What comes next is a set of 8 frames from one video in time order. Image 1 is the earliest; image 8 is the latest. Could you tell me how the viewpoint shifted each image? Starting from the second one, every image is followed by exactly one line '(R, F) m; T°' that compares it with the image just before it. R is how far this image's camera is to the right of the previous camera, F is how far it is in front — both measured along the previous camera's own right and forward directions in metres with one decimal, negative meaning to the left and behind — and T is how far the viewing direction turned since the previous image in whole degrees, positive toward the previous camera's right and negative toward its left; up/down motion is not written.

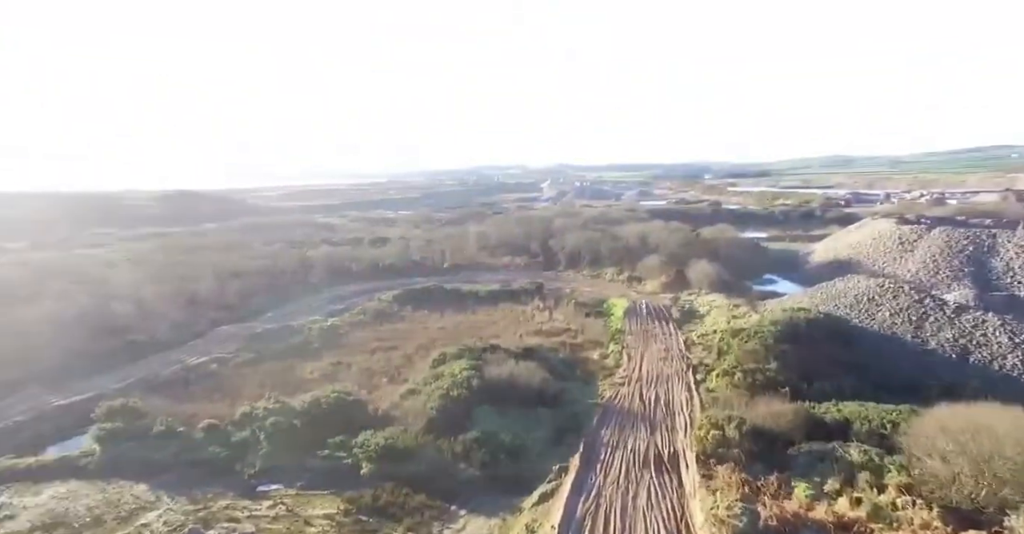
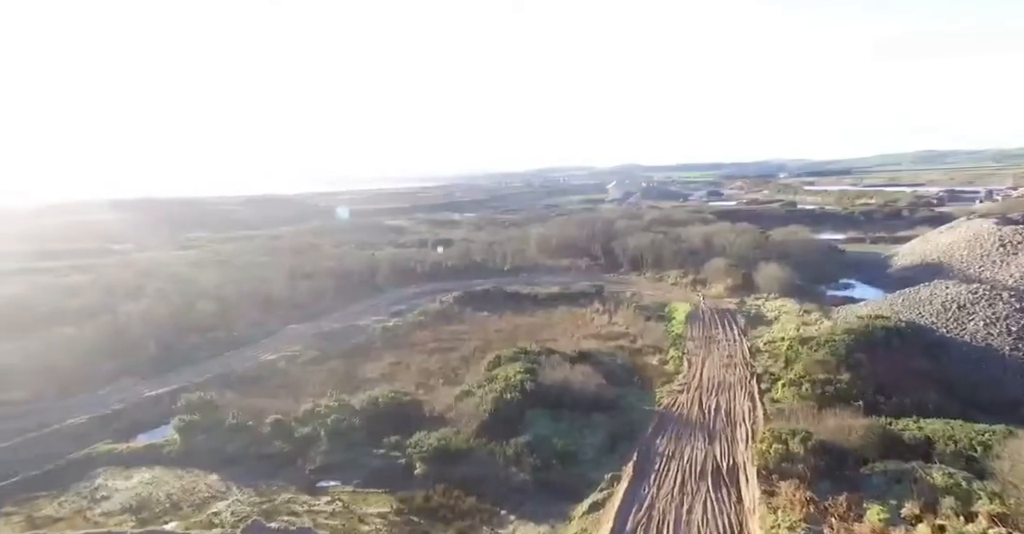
(+0.1, +0.3) m; -5°
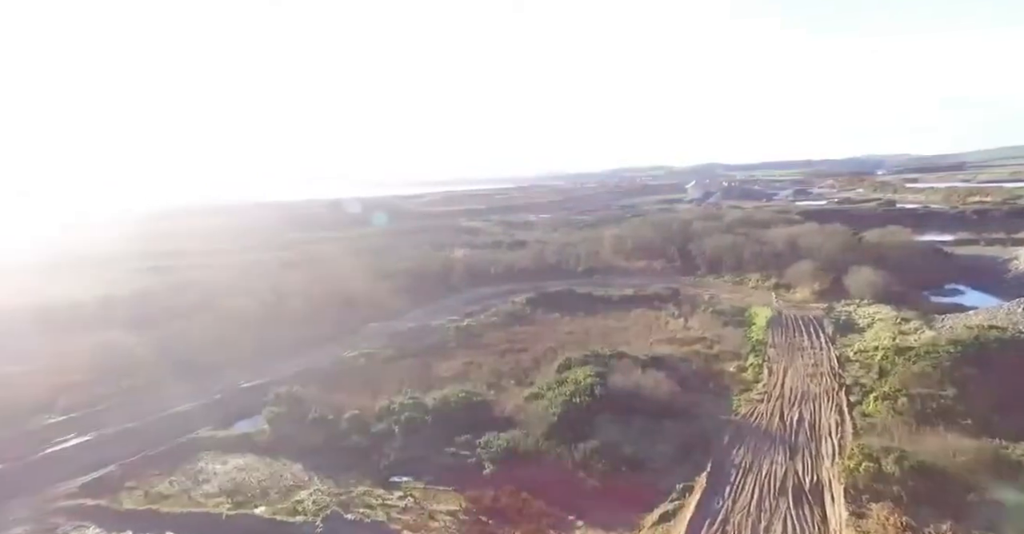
(0.0, +0.2) m; -6°
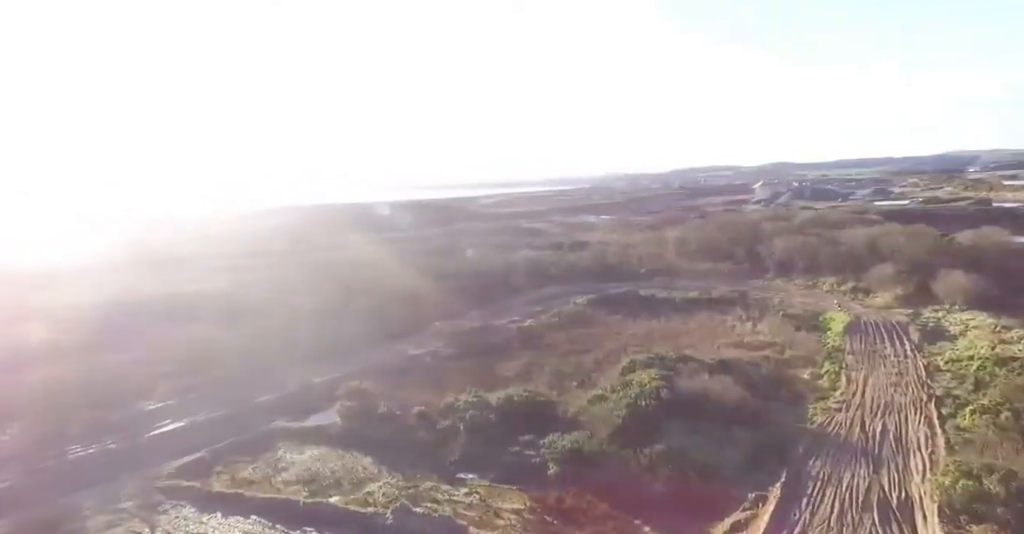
(-0.1, 0.0) m; -5°
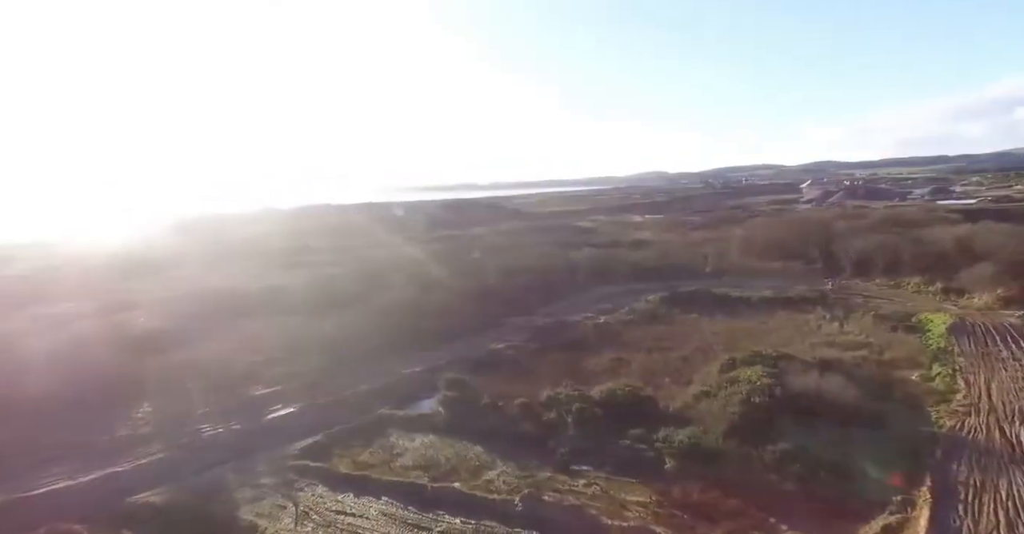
(-0.9, 0.0) m; -5°
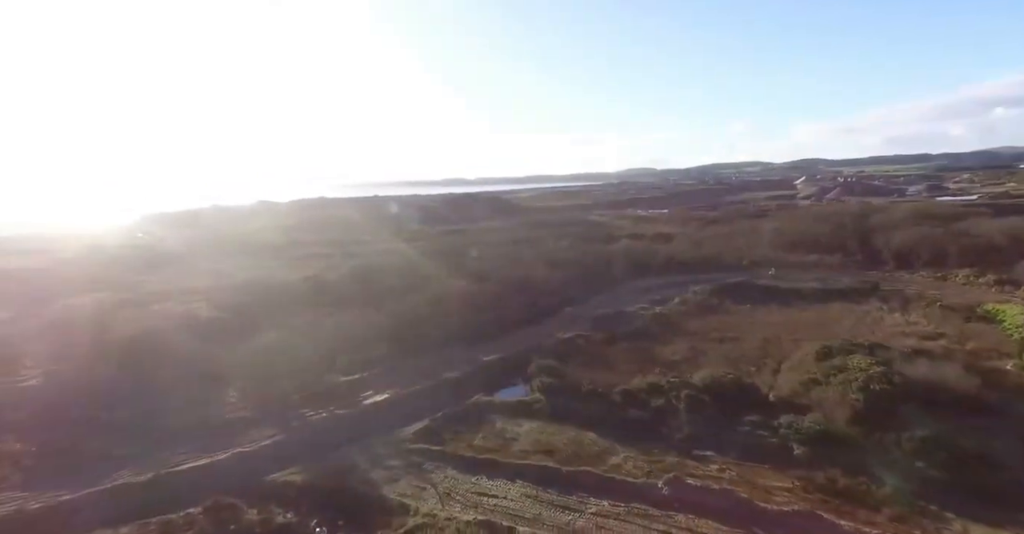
(-1.5, +0.1) m; -2°
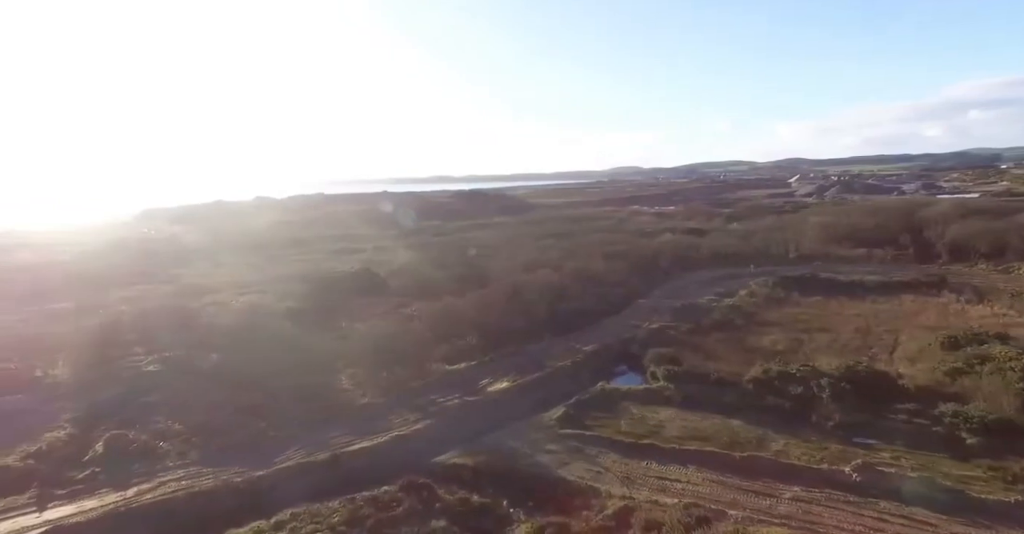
(-1.9, +0.1) m; -3°
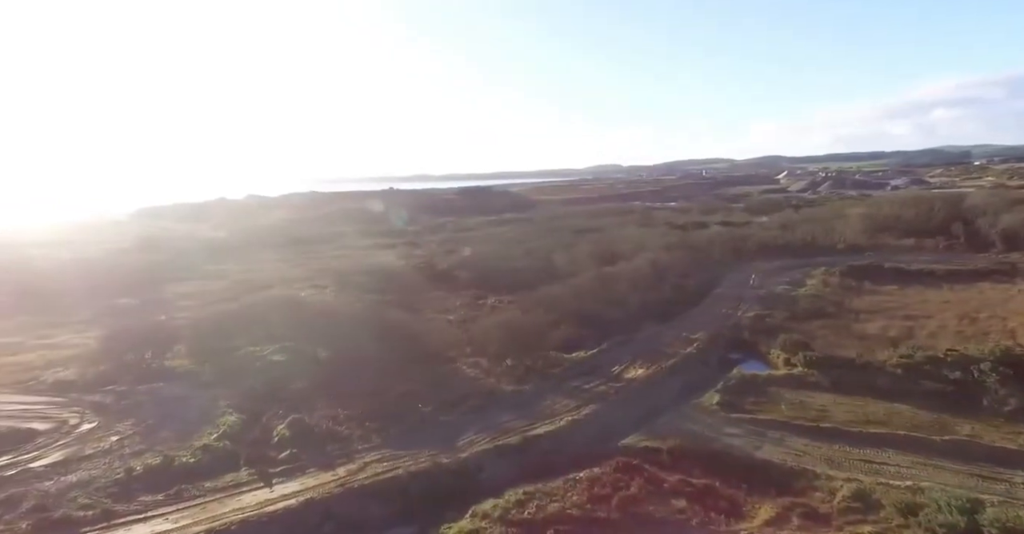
(-2.1, 0.0) m; -3°
